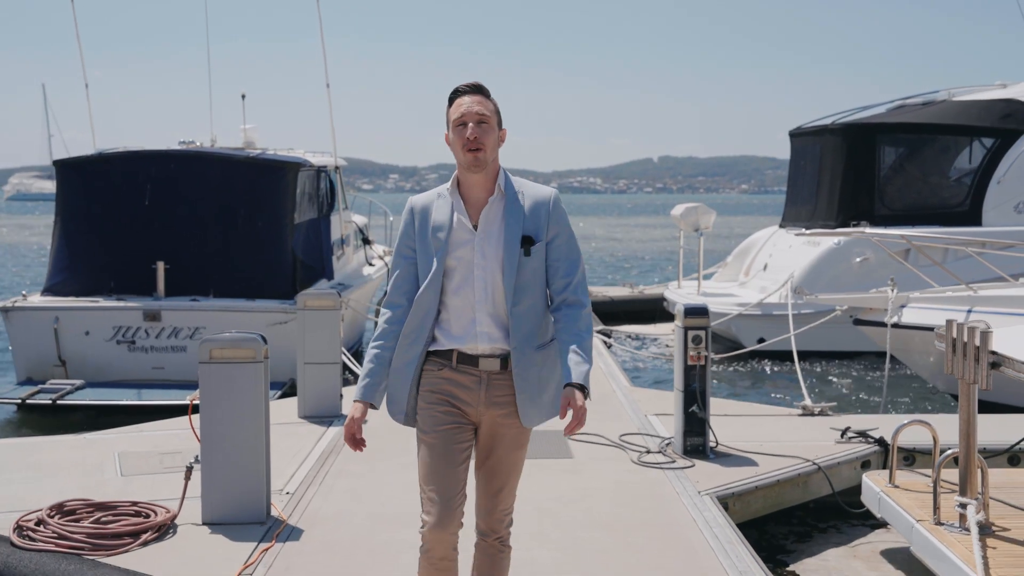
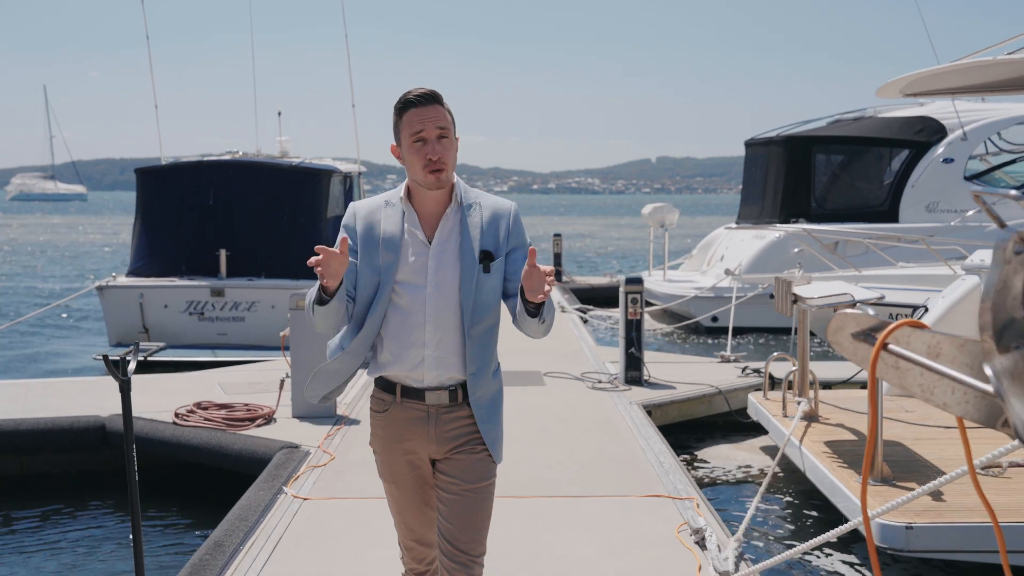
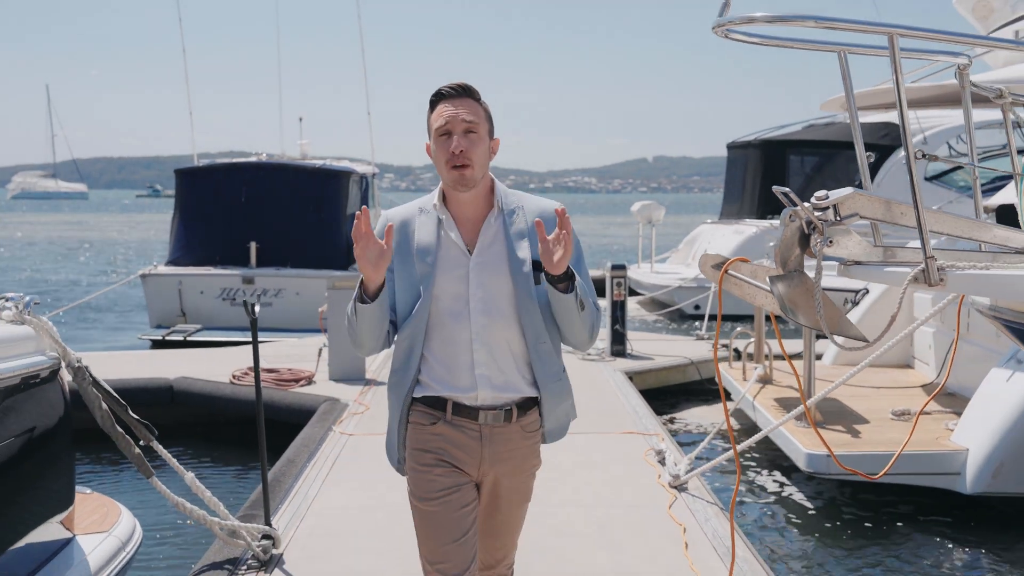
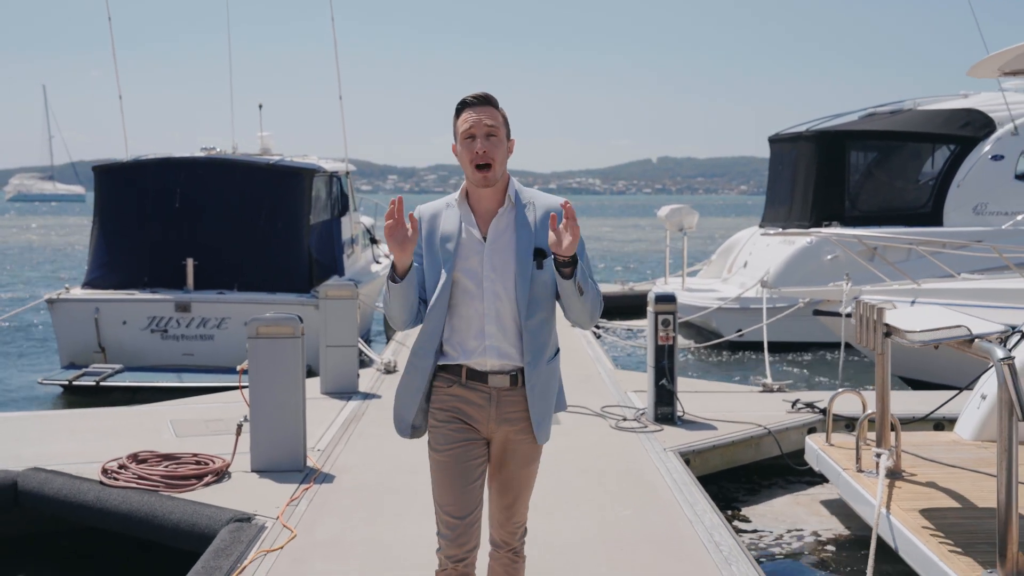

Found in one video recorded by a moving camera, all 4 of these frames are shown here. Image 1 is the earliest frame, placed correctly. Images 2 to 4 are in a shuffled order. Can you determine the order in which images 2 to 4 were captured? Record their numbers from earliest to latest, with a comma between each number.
4, 2, 3
